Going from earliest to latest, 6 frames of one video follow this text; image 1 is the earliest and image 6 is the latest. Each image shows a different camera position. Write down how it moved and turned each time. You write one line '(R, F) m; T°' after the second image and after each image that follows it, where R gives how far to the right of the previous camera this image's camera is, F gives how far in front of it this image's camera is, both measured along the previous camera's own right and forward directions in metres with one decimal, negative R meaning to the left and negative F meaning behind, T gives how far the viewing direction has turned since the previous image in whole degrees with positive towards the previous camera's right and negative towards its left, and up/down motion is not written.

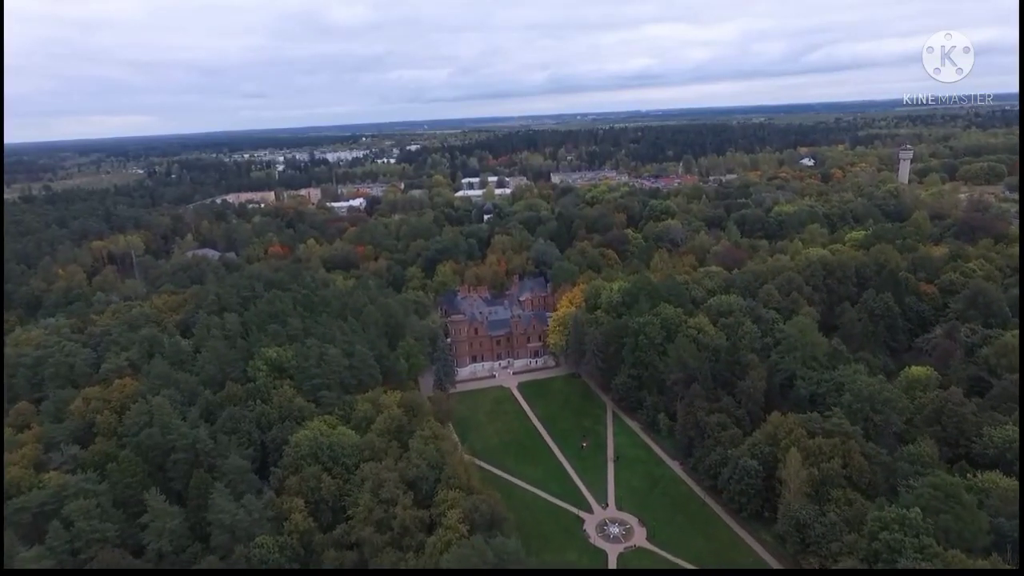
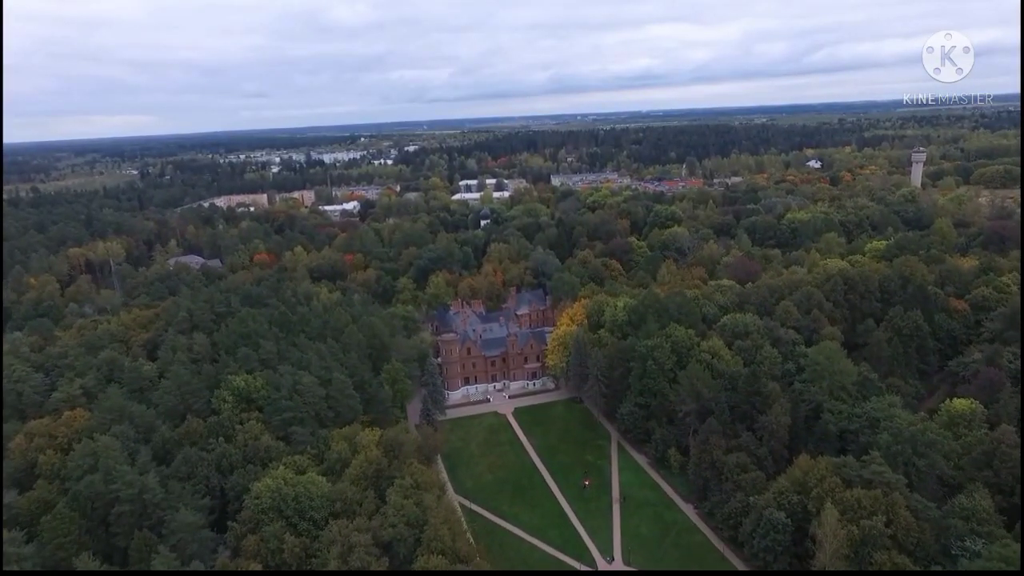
(+0.3, +4.0) m; 0°
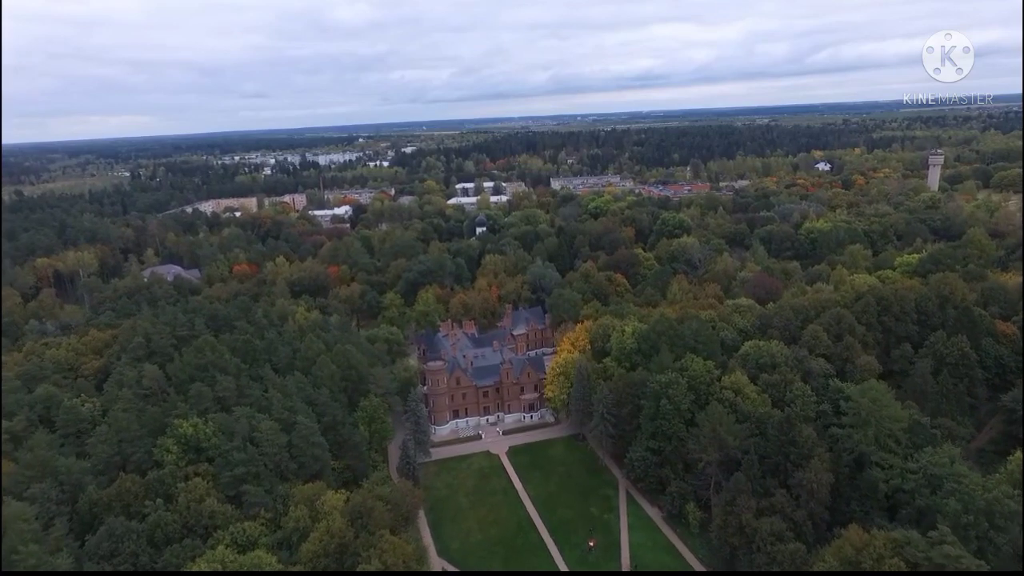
(+0.4, +5.1) m; 0°
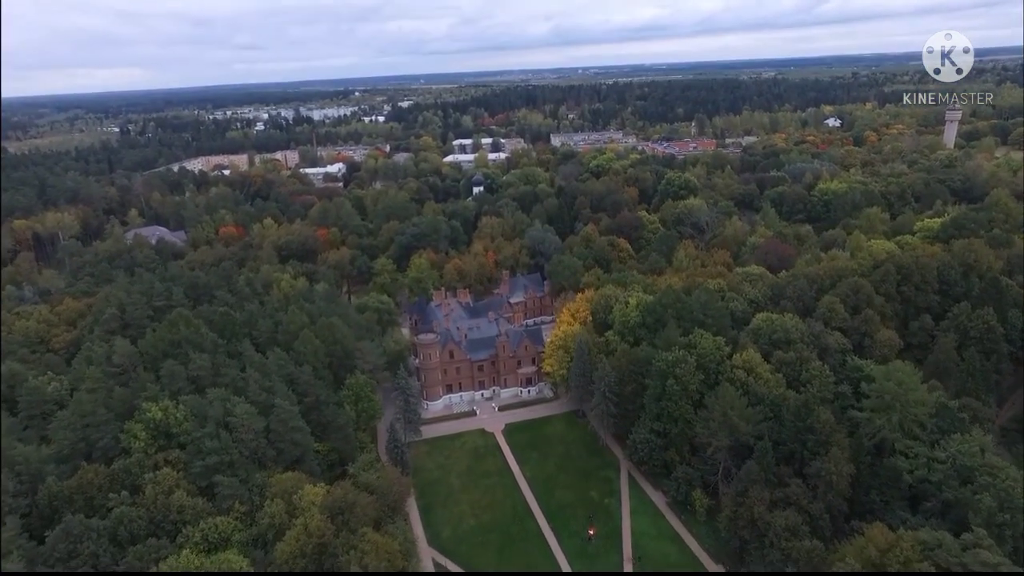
(+0.2, +2.7) m; 0°
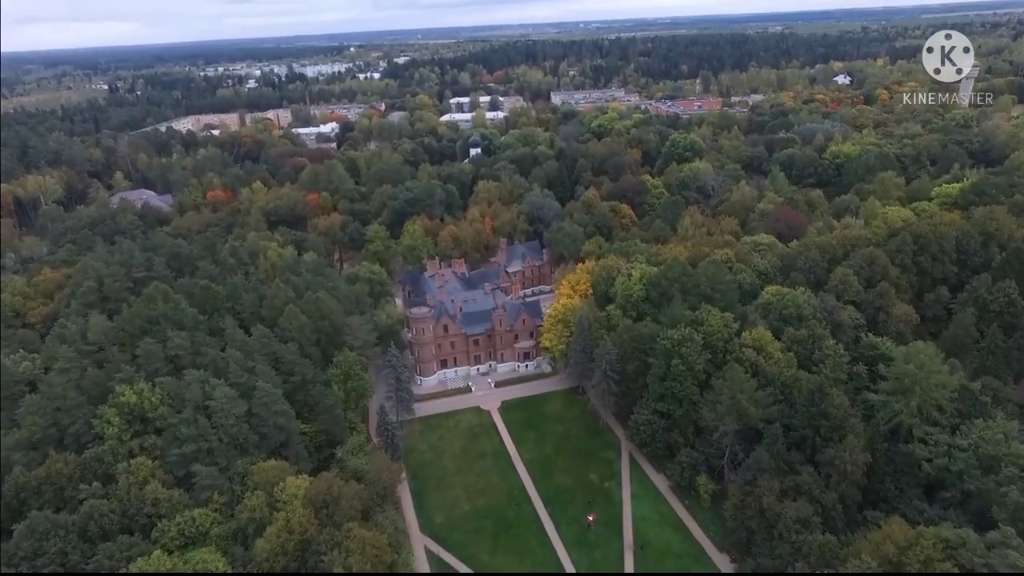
(+0.2, +2.0) m; 0°
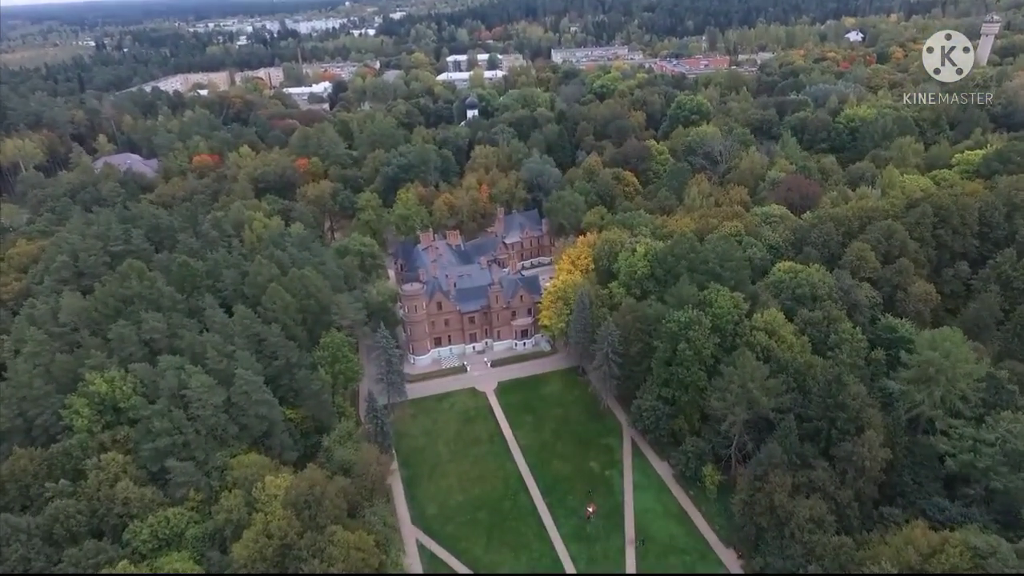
(+0.2, +2.0) m; 0°
